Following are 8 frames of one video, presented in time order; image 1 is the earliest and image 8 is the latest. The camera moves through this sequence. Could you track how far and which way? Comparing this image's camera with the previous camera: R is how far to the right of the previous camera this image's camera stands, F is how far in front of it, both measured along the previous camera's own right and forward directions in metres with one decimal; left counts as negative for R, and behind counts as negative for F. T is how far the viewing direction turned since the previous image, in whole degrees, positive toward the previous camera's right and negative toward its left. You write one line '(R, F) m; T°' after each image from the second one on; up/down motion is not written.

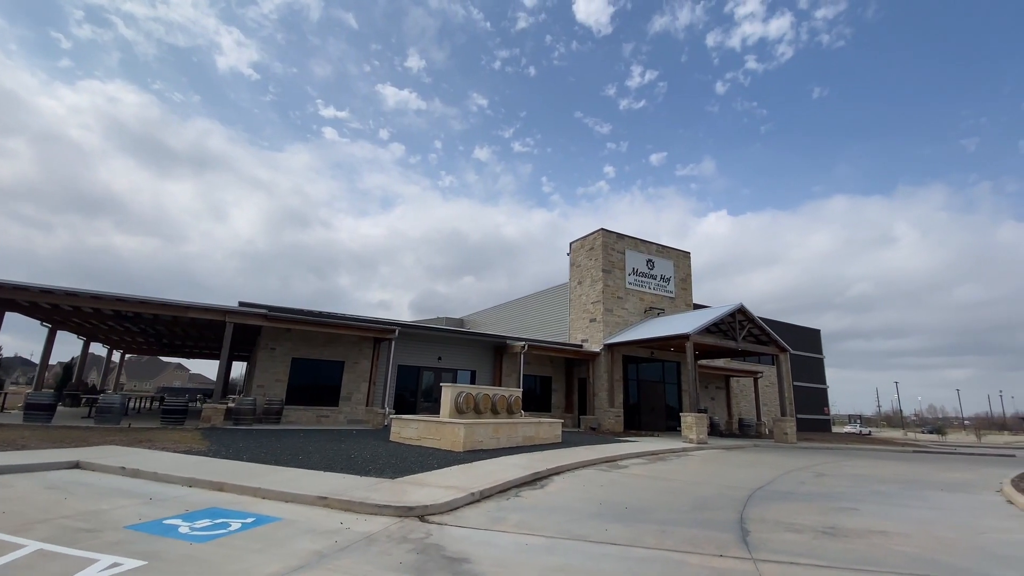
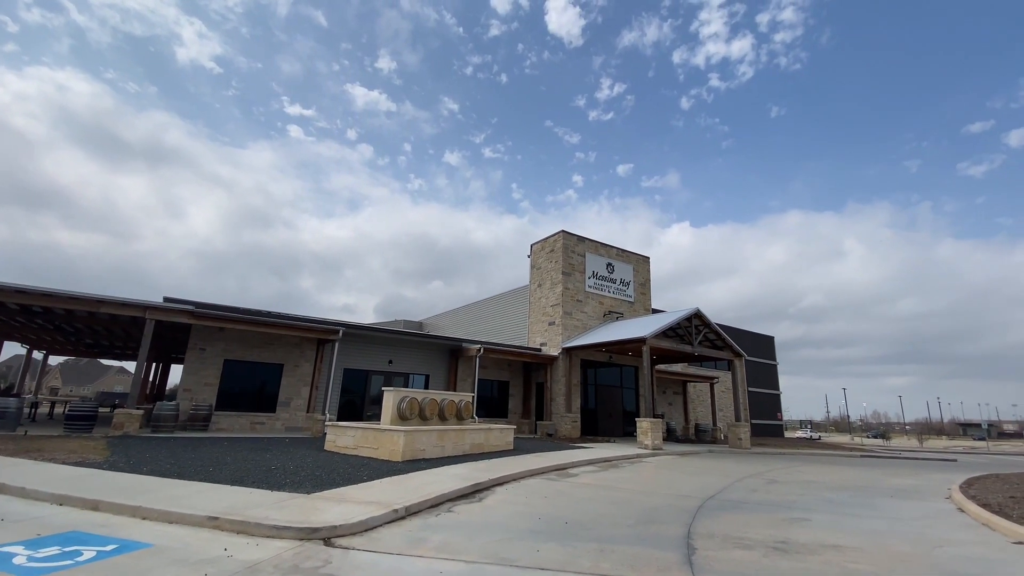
(+0.4, +0.6) m; +4°
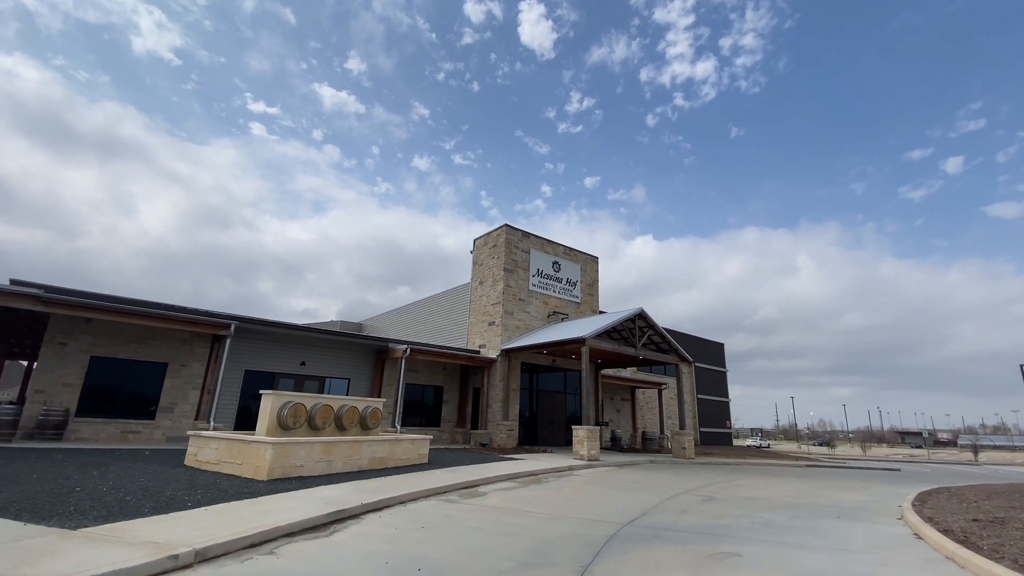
(+1.1, +1.4) m; +4°
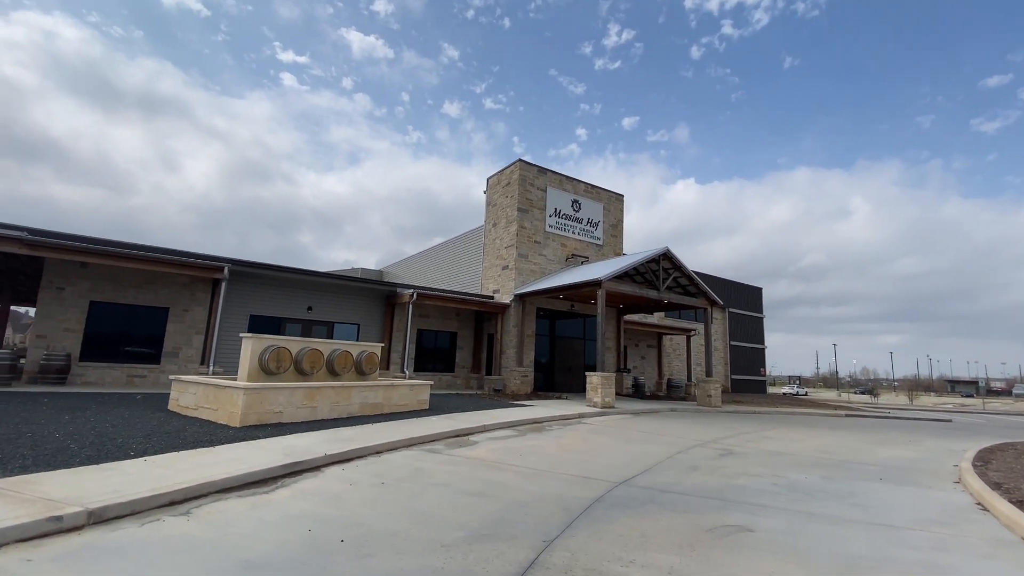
(+0.7, +1.1) m; -4°
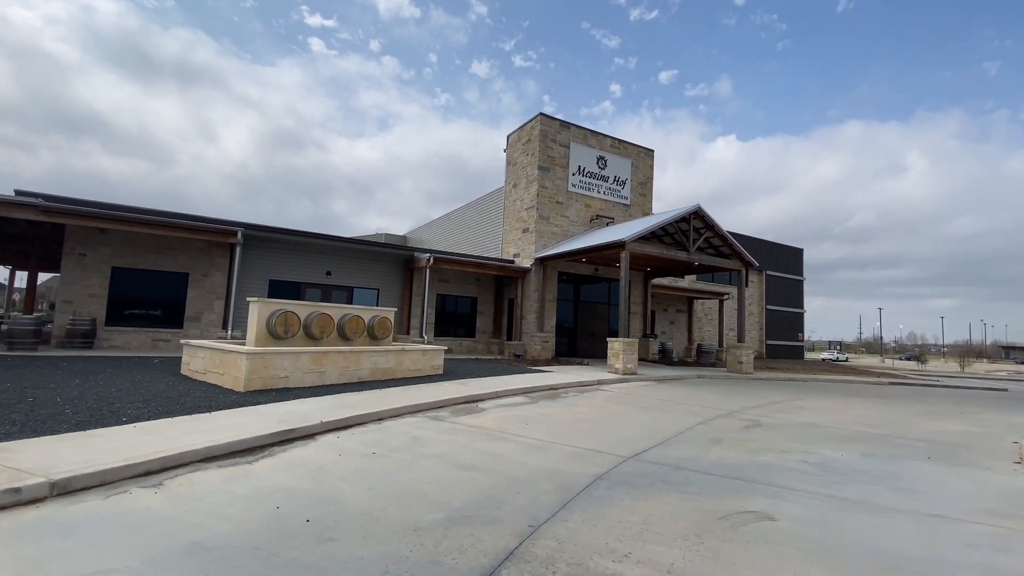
(+0.3, +0.5) m; -4°
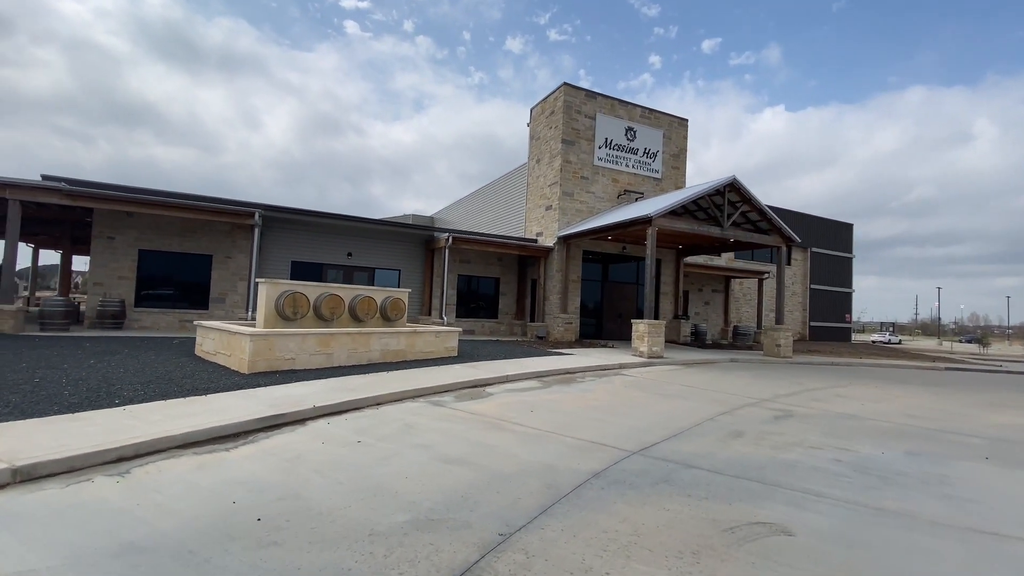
(+0.4, +0.5) m; -4°
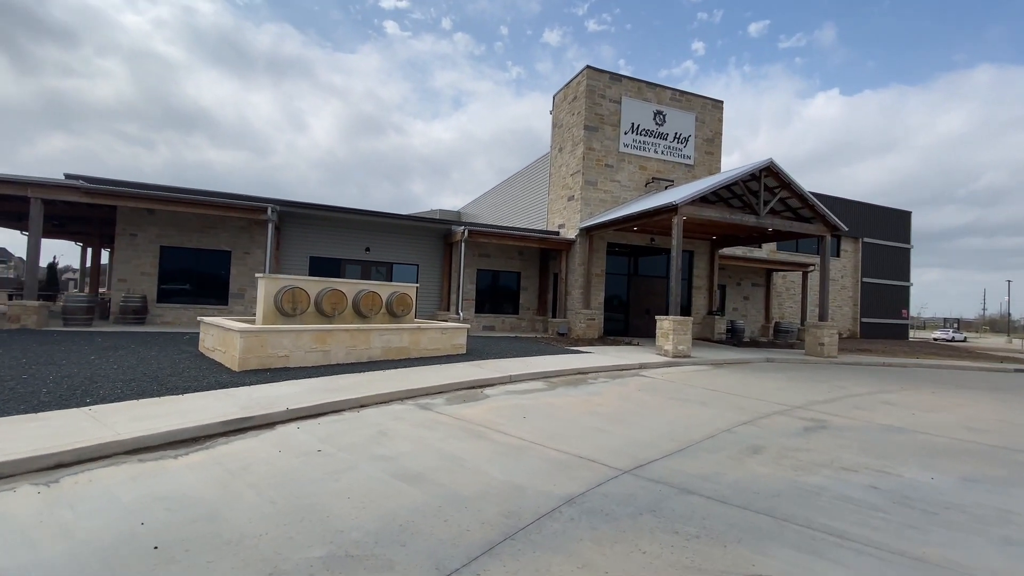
(+0.5, +0.6) m; -5°
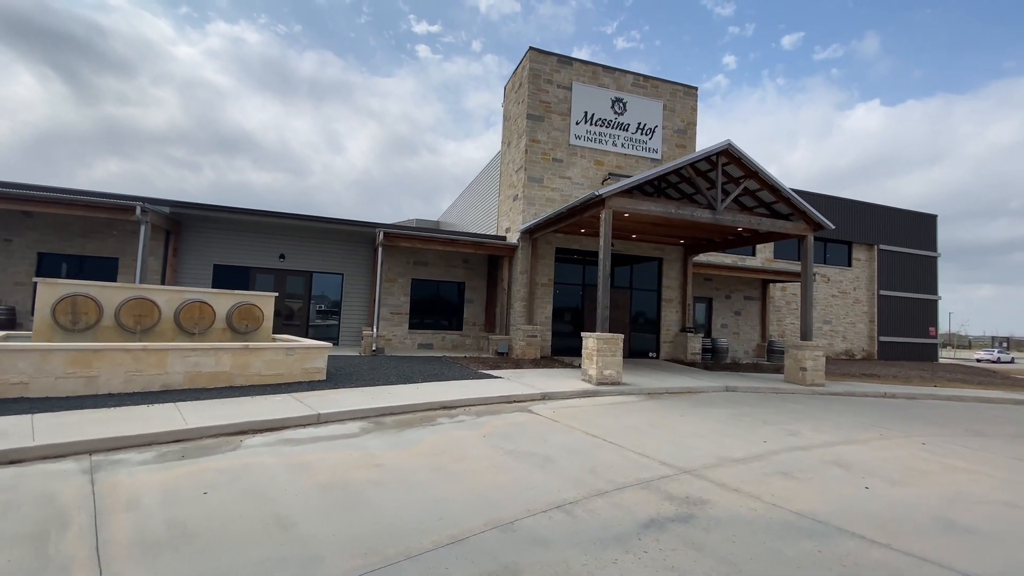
(+2.6, +2.0) m; -3°
